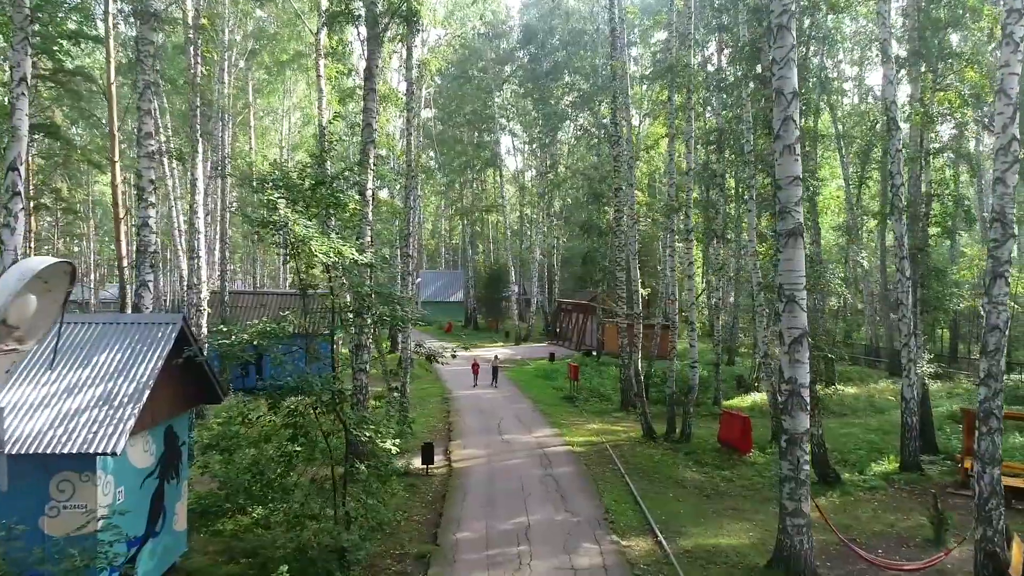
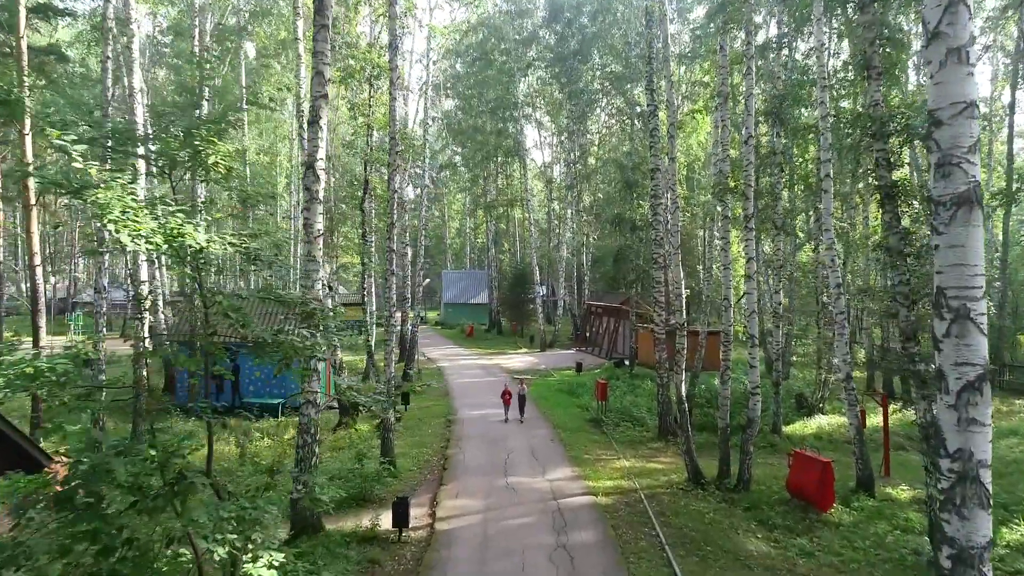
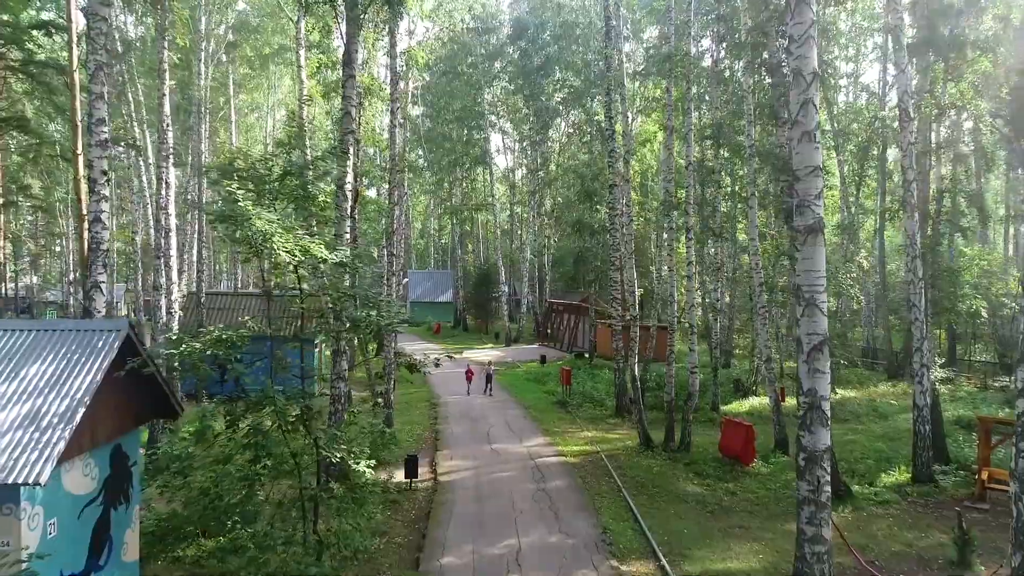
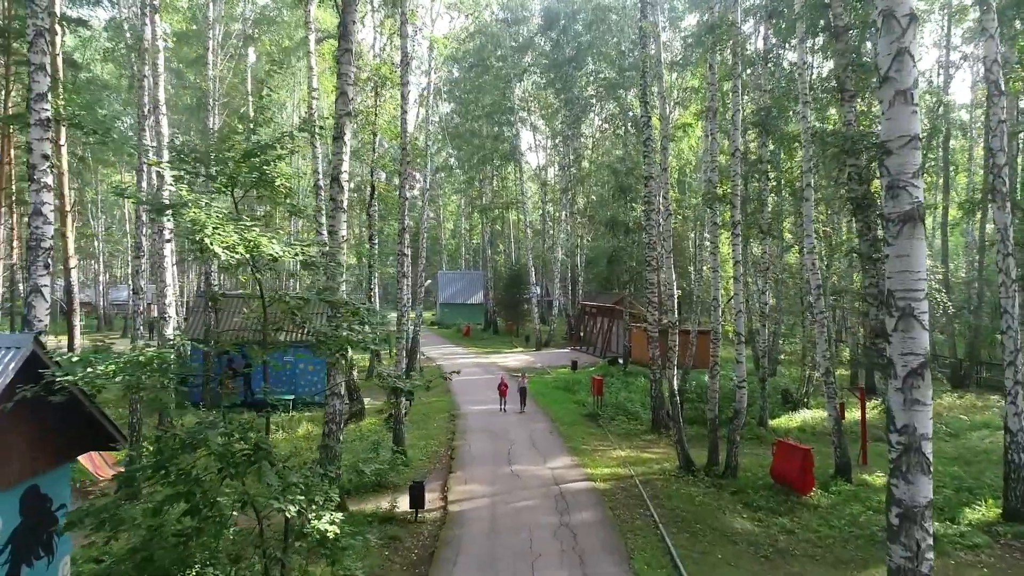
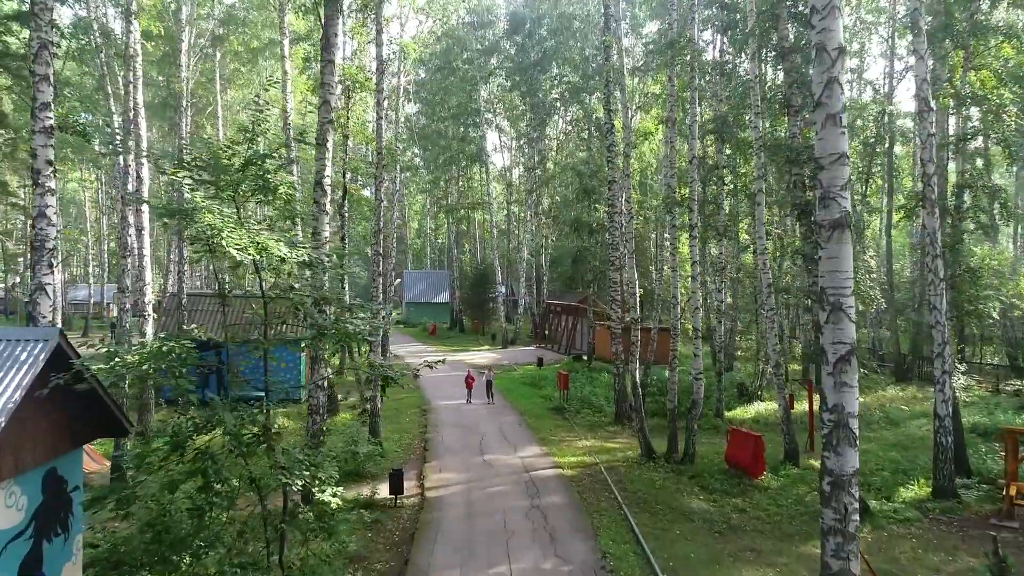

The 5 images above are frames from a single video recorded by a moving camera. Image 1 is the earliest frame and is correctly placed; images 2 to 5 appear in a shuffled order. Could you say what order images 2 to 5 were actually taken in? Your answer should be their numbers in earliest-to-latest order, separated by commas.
3, 5, 4, 2
